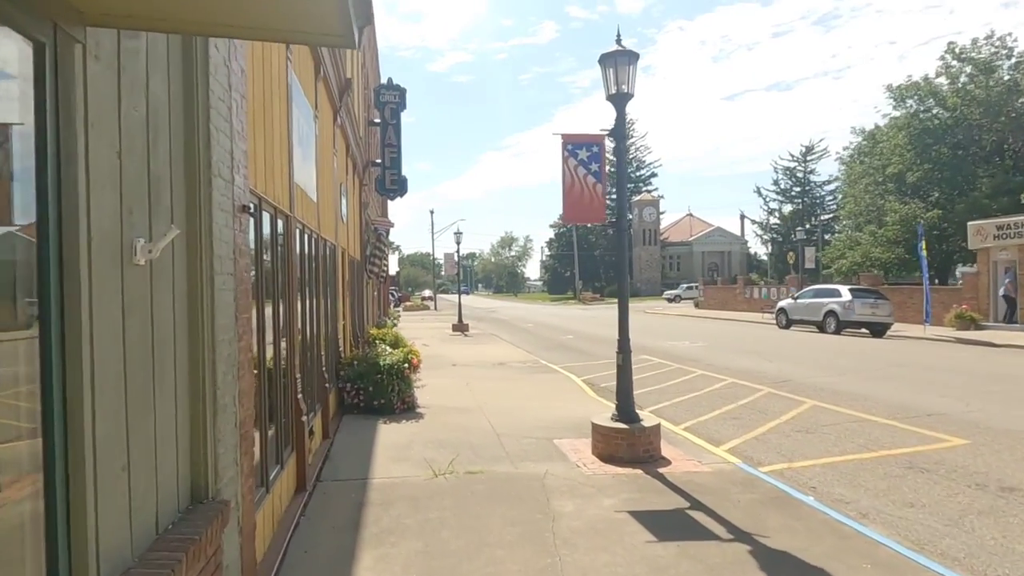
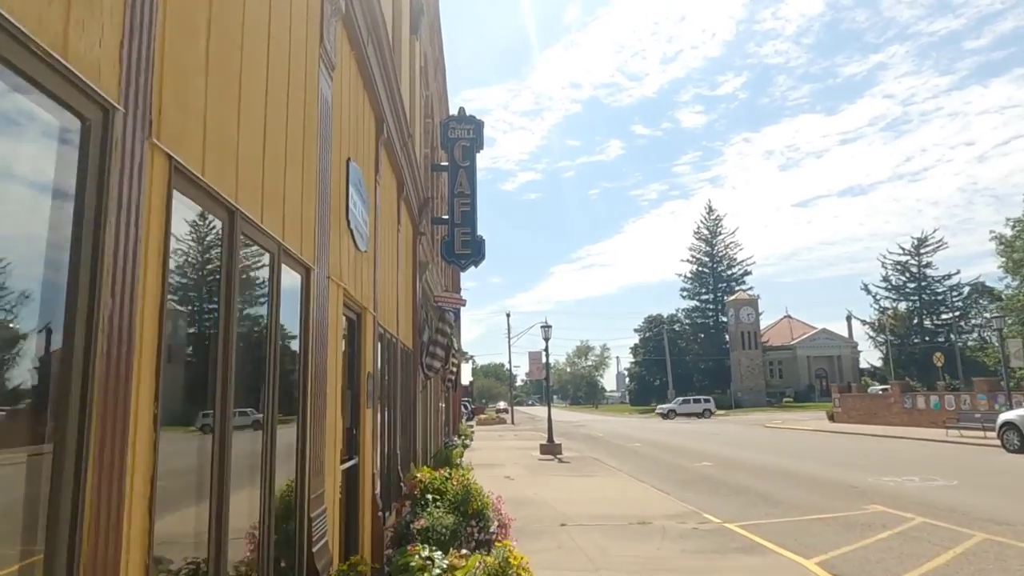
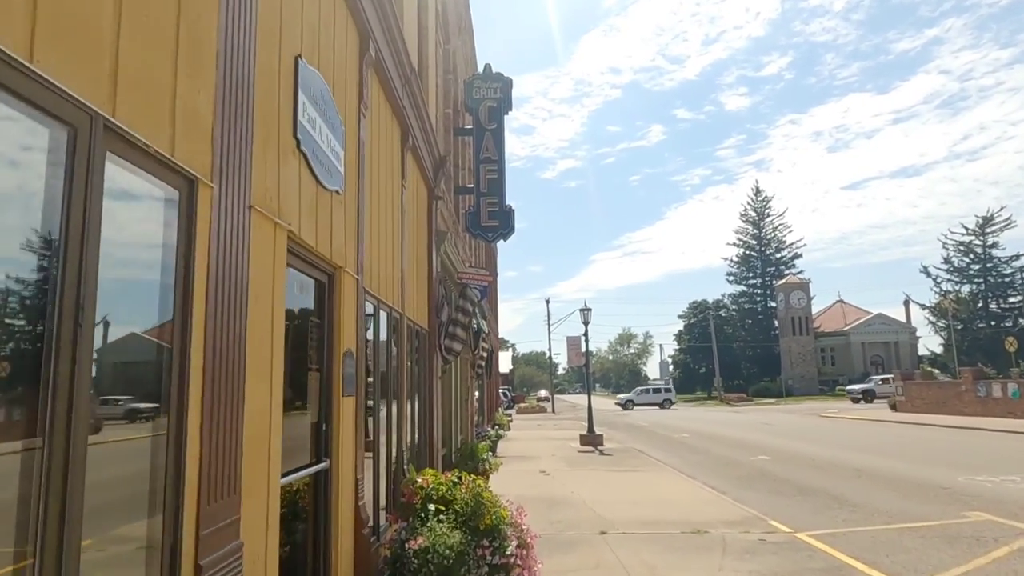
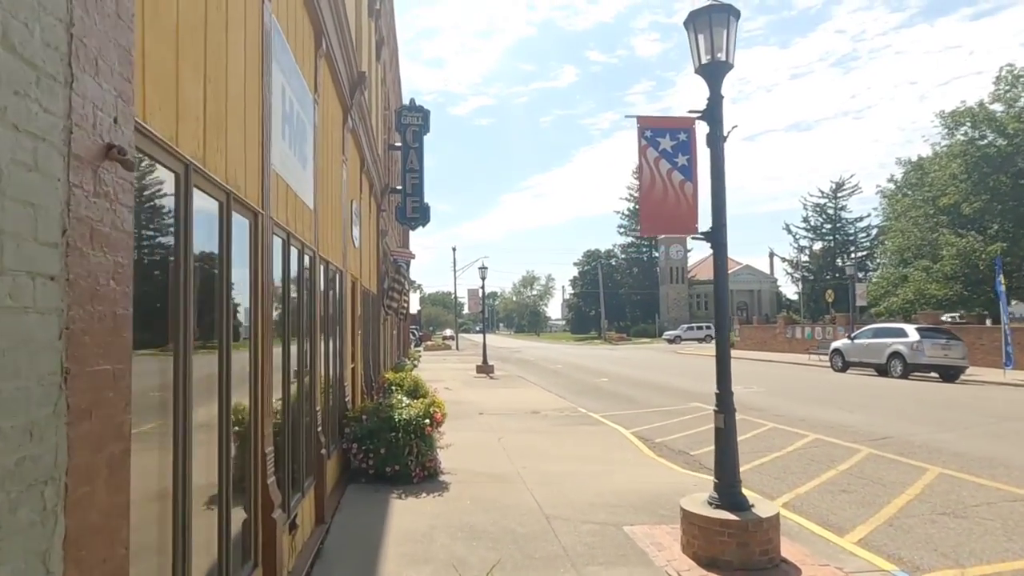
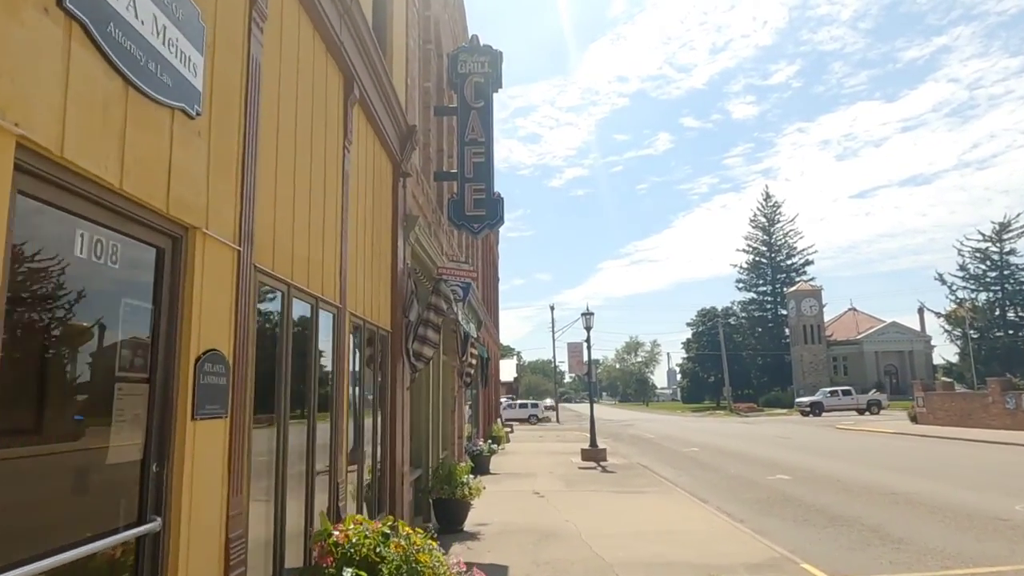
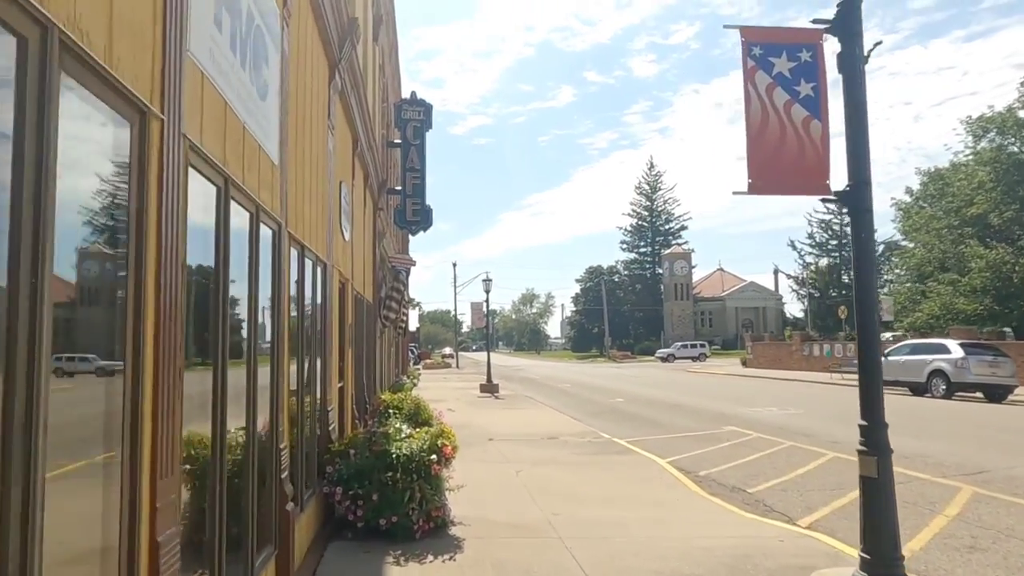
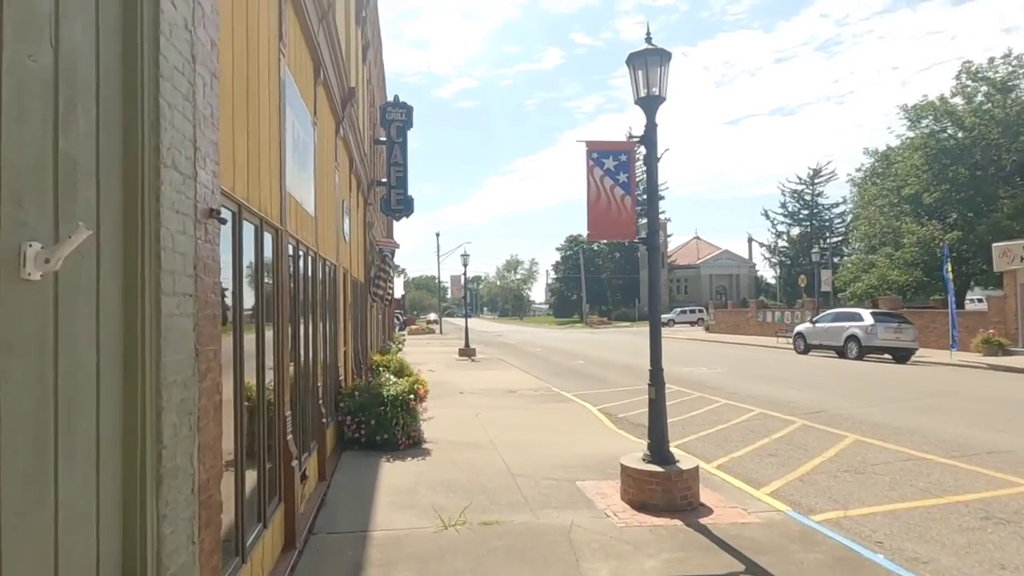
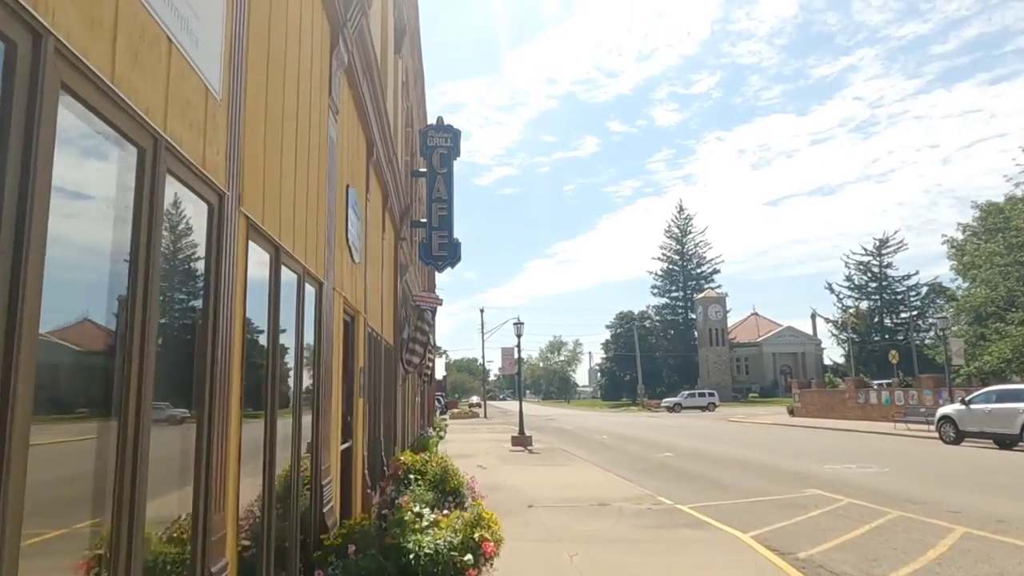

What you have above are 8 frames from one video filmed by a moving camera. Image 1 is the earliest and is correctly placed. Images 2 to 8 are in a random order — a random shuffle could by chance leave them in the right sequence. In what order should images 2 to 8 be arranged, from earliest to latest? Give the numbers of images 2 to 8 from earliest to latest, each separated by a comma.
7, 4, 6, 8, 2, 3, 5
